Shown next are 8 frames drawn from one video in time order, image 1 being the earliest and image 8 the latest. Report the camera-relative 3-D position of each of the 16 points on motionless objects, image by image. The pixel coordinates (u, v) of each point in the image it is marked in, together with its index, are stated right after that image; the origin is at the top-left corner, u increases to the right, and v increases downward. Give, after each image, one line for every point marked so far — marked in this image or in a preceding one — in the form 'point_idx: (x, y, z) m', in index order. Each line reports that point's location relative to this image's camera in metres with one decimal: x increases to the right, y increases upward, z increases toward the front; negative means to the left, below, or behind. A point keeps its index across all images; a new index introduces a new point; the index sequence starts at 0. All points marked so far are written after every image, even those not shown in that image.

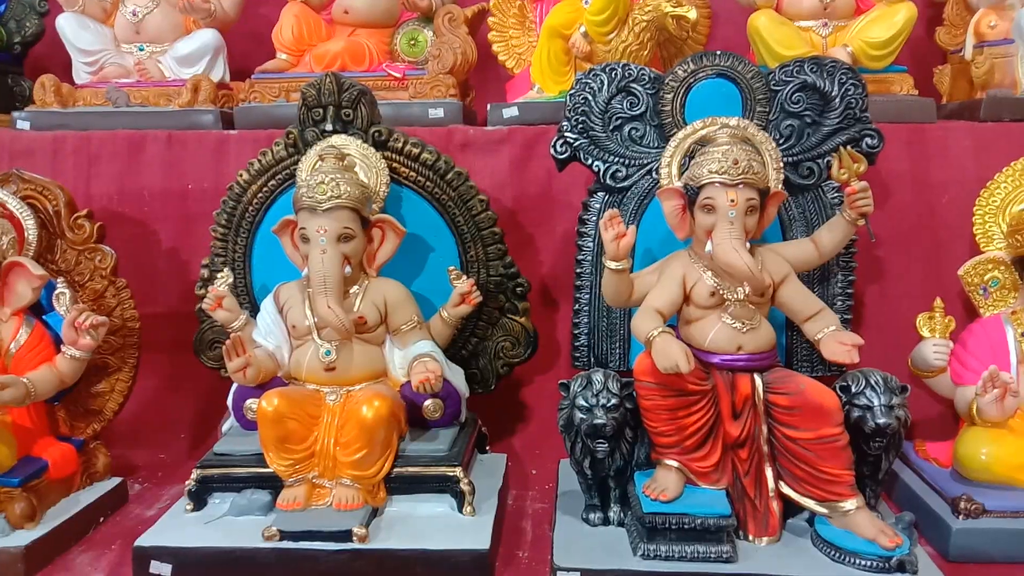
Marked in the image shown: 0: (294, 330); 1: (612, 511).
0: (-0.4, -0.1, +1.5) m
1: (+0.2, -0.4, +1.4) m
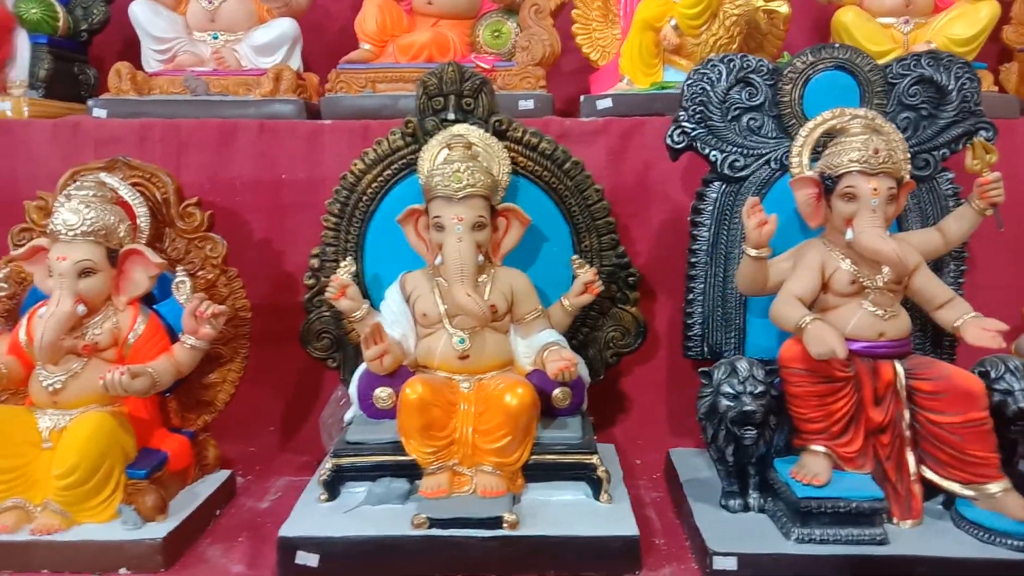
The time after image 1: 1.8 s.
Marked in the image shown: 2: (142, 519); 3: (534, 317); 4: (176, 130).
0: (-0.2, -0.1, +1.5) m
1: (+0.4, -0.3, +1.4) m
2: (-0.6, -0.4, +1.4) m
3: (0.0, -0.1, +1.5) m
4: (-0.7, +0.3, +1.9) m
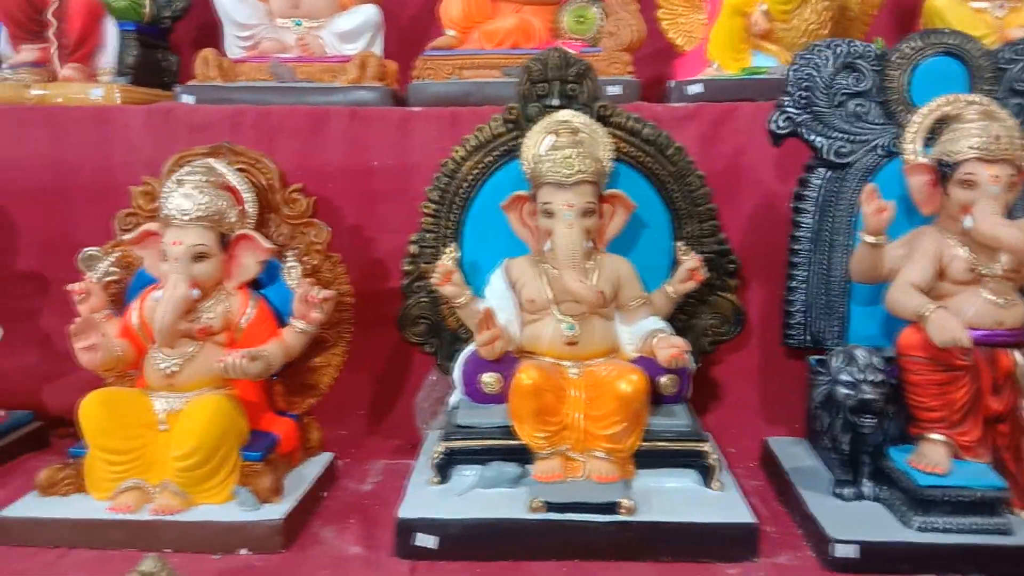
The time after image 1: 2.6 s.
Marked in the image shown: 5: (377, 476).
0: (0.0, 0.0, +1.5) m
1: (+0.6, -0.3, +1.4) m
2: (-0.4, -0.4, +1.4) m
3: (+0.2, 0.0, +1.5) m
4: (-0.5, +0.4, +1.9) m
5: (-0.3, -0.4, +1.7) m
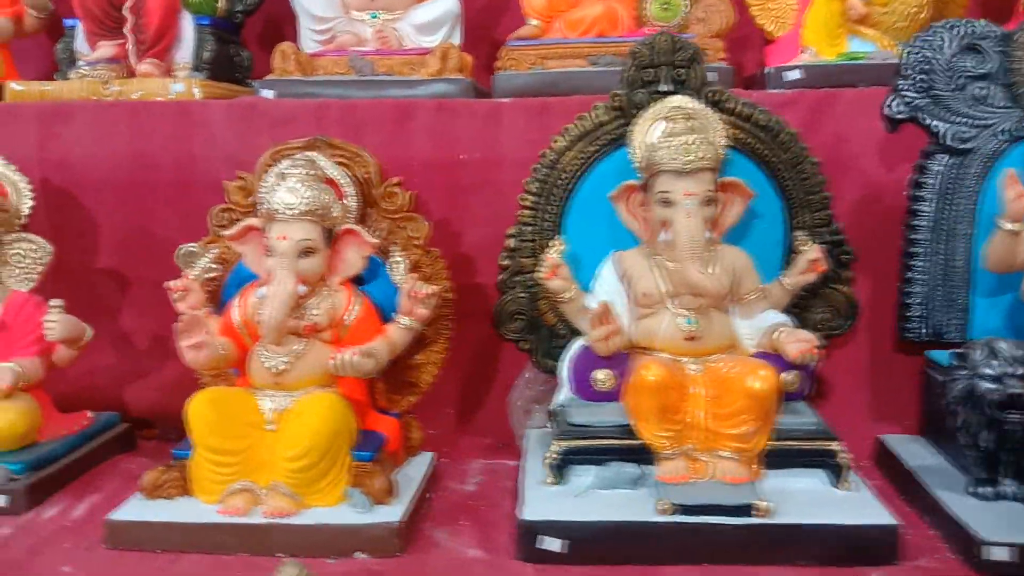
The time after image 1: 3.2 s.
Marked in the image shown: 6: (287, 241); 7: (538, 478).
0: (+0.2, 0.0, +1.4) m
1: (+0.8, -0.3, +1.3) m
2: (-0.2, -0.3, +1.4) m
3: (+0.4, 0.0, +1.4) m
4: (-0.3, +0.4, +1.8) m
5: (-0.1, -0.4, +1.6) m
6: (-0.4, +0.1, +1.4) m
7: (0.0, -0.3, +1.4) m
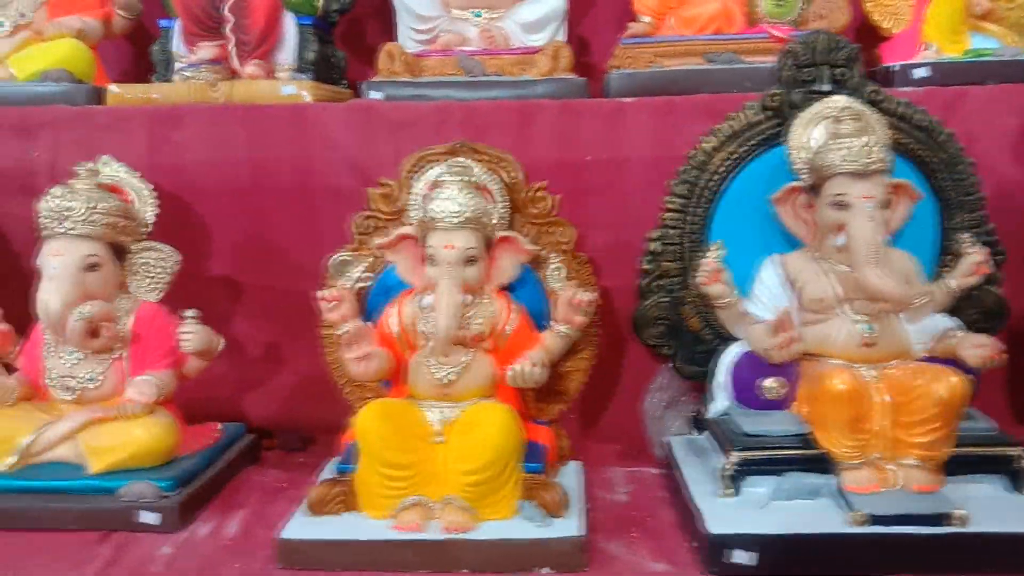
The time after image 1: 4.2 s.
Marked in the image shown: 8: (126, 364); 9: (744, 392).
0: (+0.5, 0.0, +1.4) m
1: (+1.0, -0.3, +1.3) m
2: (+0.1, -0.4, +1.3) m
3: (+0.7, 0.0, +1.4) m
4: (-0.1, +0.4, +1.8) m
5: (+0.2, -0.4, +1.6) m
6: (-0.1, +0.1, +1.4) m
7: (+0.3, -0.3, +1.4) m
8: (-0.7, -0.1, +1.6) m
9: (+0.4, -0.2, +1.4) m
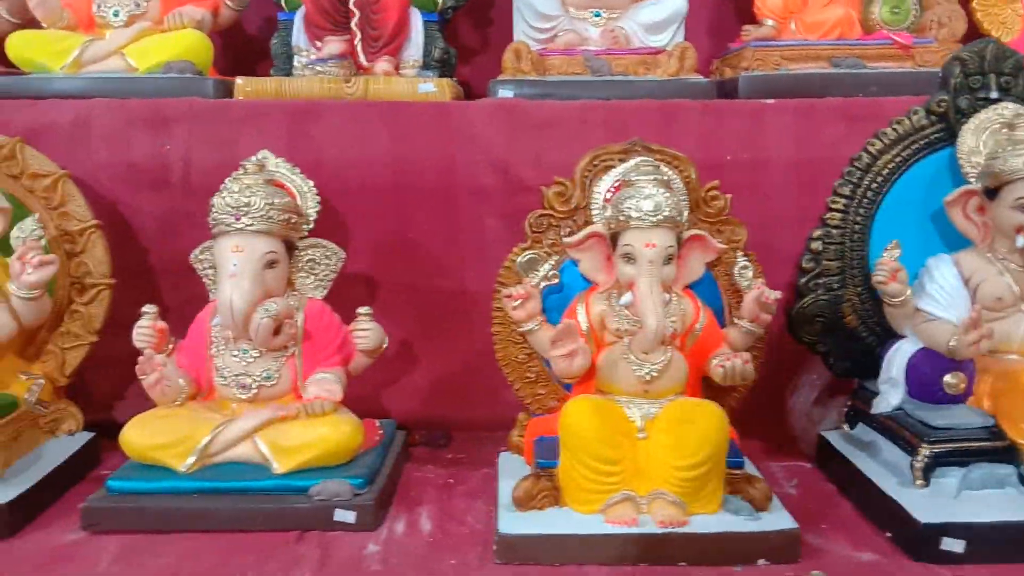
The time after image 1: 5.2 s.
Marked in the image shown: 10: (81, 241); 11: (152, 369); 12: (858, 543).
0: (+0.8, 0.0, +1.4) m
1: (+1.4, -0.3, +1.4) m
2: (+0.4, -0.4, +1.4) m
3: (+1.0, 0.0, +1.5) m
4: (+0.2, +0.4, +1.8) m
5: (+0.5, -0.4, +1.6) m
6: (+0.2, +0.1, +1.4) m
7: (+0.6, -0.3, +1.4) m
8: (-0.4, -0.1, +1.6) m
9: (+0.7, -0.2, +1.5) m
10: (-0.8, +0.1, +1.6) m
11: (-0.6, -0.1, +1.5) m
12: (+0.6, -0.4, +1.4) m
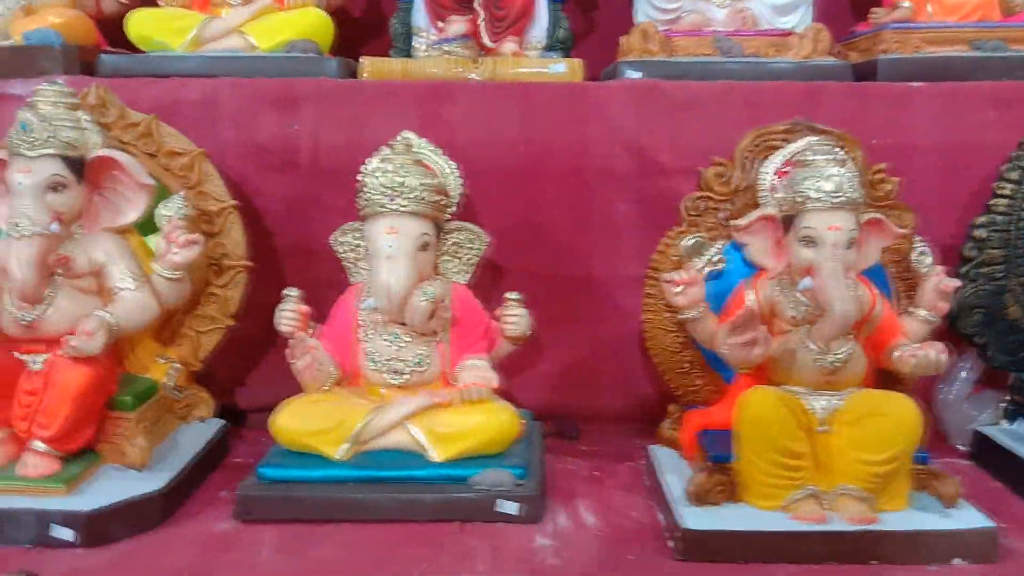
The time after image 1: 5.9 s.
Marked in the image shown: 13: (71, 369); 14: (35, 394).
0: (+1.1, 0.0, +1.4) m
1: (+1.7, -0.3, +1.3) m
2: (+0.7, -0.3, +1.3) m
3: (+1.3, 0.0, +1.4) m
4: (+0.5, +0.4, +1.8) m
5: (+0.8, -0.3, +1.6) m
6: (+0.5, +0.1, +1.3) m
7: (+0.9, -0.3, +1.4) m
8: (-0.1, -0.1, +1.5) m
9: (+1.0, -0.2, +1.4) m
10: (-0.6, +0.1, +1.6) m
11: (-0.4, -0.1, +1.5) m
12: (+0.8, -0.4, +1.3) m
13: (-0.7, -0.1, +1.4) m
14: (-0.8, -0.2, +1.4) m
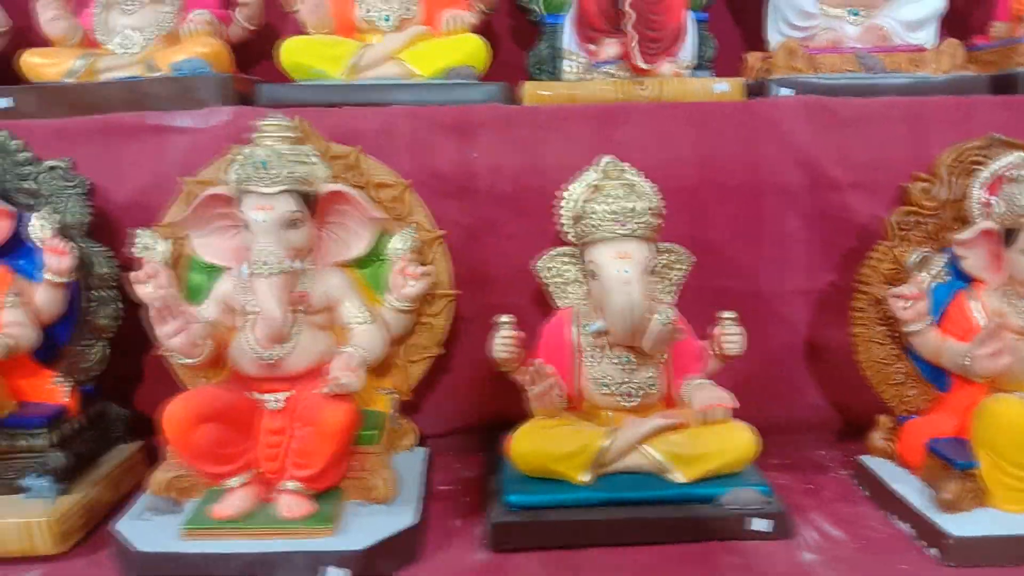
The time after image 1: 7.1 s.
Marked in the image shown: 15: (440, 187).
0: (+1.5, 0.0, +1.5) m
1: (+2.1, -0.3, +1.4) m
2: (+1.1, -0.3, +1.4) m
3: (+1.7, 0.0, +1.5) m
4: (+0.9, +0.4, +1.8) m
5: (+1.2, -0.4, +1.6) m
6: (+0.9, +0.1, +1.4) m
7: (+1.3, -0.3, +1.5) m
8: (+0.3, -0.1, +1.5) m
9: (+1.4, -0.2, +1.5) m
10: (-0.2, +0.1, +1.6) m
11: (0.0, -0.2, +1.5) m
12: (+1.3, -0.4, +1.4) m
13: (-0.3, -0.2, +1.4) m
14: (-0.4, -0.2, +1.4) m
15: (-0.2, +0.2, +1.8) m
